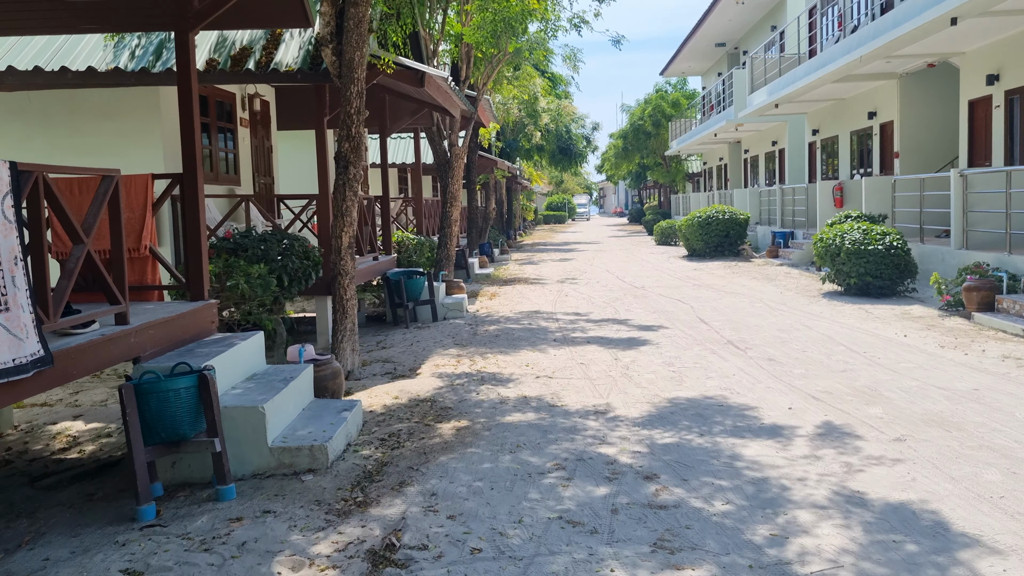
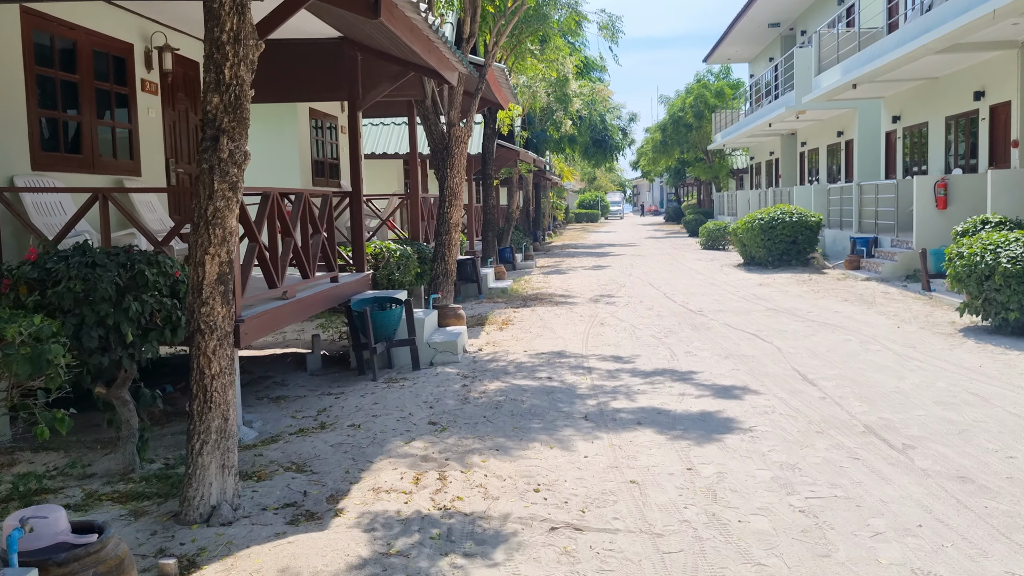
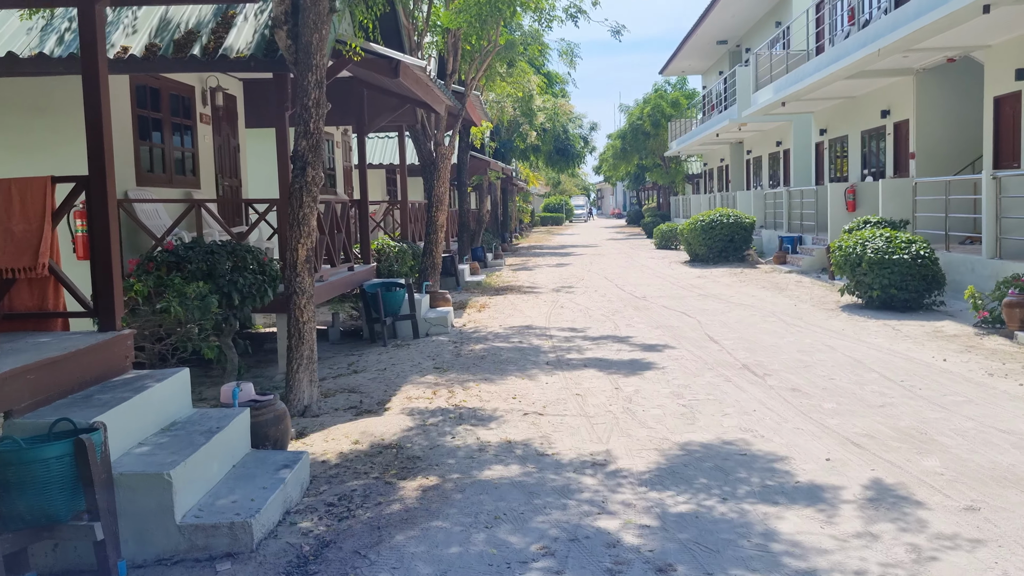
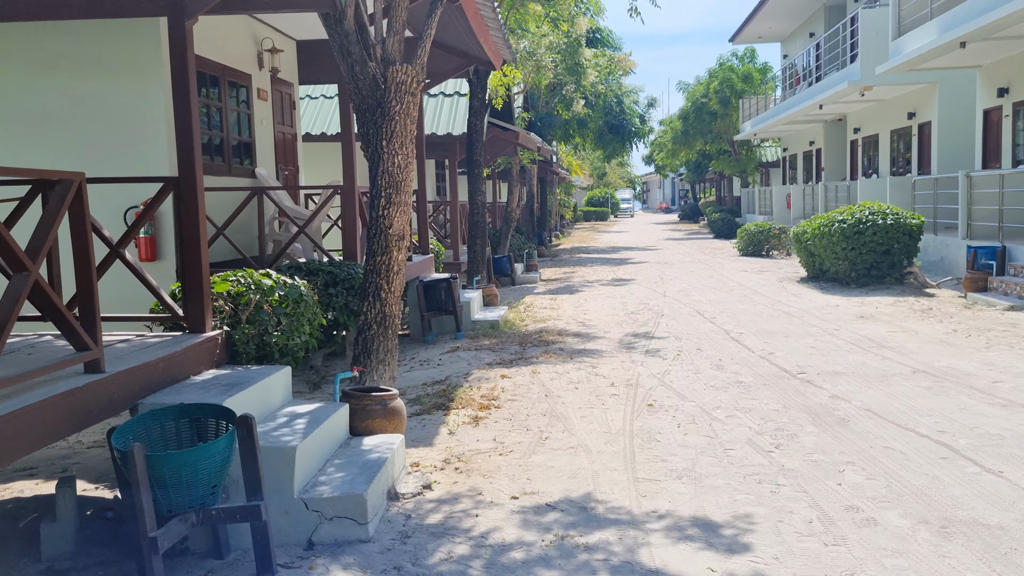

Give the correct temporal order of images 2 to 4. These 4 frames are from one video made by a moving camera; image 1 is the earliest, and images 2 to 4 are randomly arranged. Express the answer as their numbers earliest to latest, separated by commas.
3, 2, 4
